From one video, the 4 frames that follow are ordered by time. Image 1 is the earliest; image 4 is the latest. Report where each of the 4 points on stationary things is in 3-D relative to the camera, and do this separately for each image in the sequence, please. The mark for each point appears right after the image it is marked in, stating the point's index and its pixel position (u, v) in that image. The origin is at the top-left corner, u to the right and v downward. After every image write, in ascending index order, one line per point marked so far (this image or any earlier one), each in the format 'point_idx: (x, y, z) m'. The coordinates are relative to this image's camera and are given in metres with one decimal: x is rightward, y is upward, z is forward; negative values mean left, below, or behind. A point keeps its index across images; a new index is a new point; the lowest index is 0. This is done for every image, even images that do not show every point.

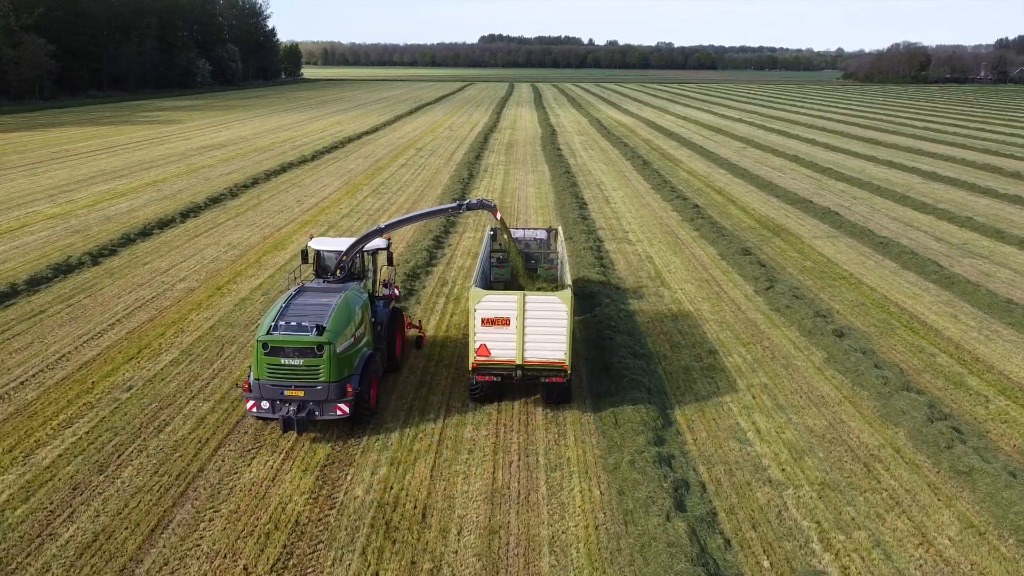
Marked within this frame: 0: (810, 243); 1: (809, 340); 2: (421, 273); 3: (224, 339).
0: (+7.1, +1.1, +19.2) m
1: (+4.6, -0.8, +12.5) m
2: (-1.8, +0.5, +17.6) m
3: (-4.5, -0.8, +12.4) m
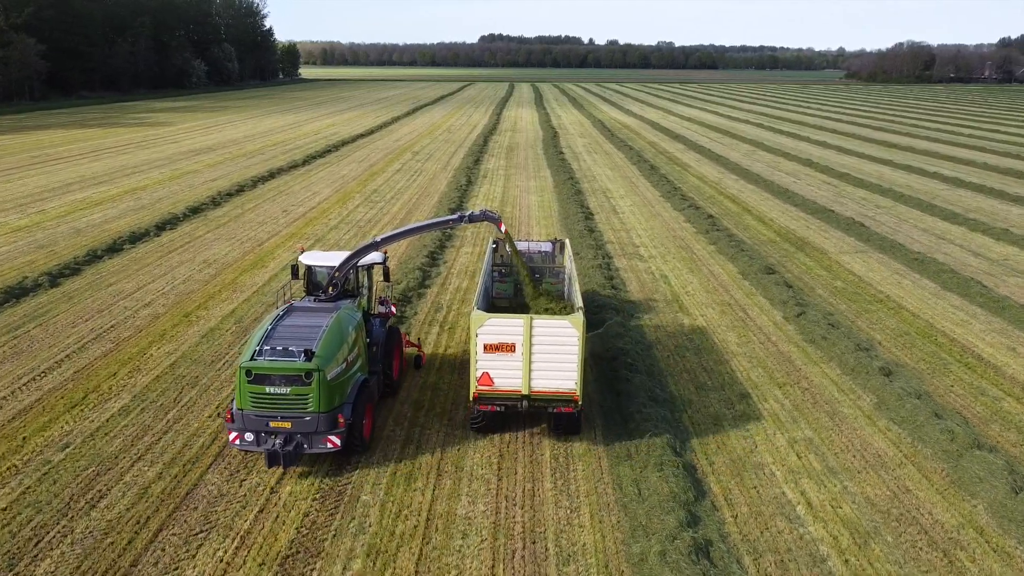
0: (+7.2, +0.6, +17.7) m
1: (+4.7, -1.3, +10.9) m
2: (-1.8, 0.0, +16.1) m
3: (-4.4, -1.2, +10.9) m
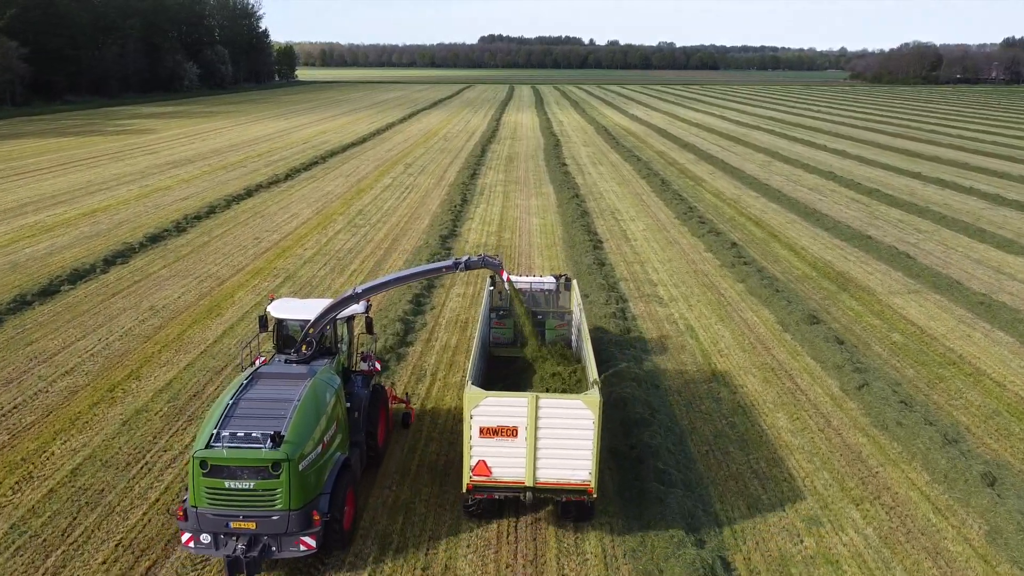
0: (+7.1, -0.3, +15.2) m
1: (+4.6, -2.2, +8.5) m
2: (-1.8, -0.9, +13.6) m
3: (-4.5, -2.2, +8.4) m
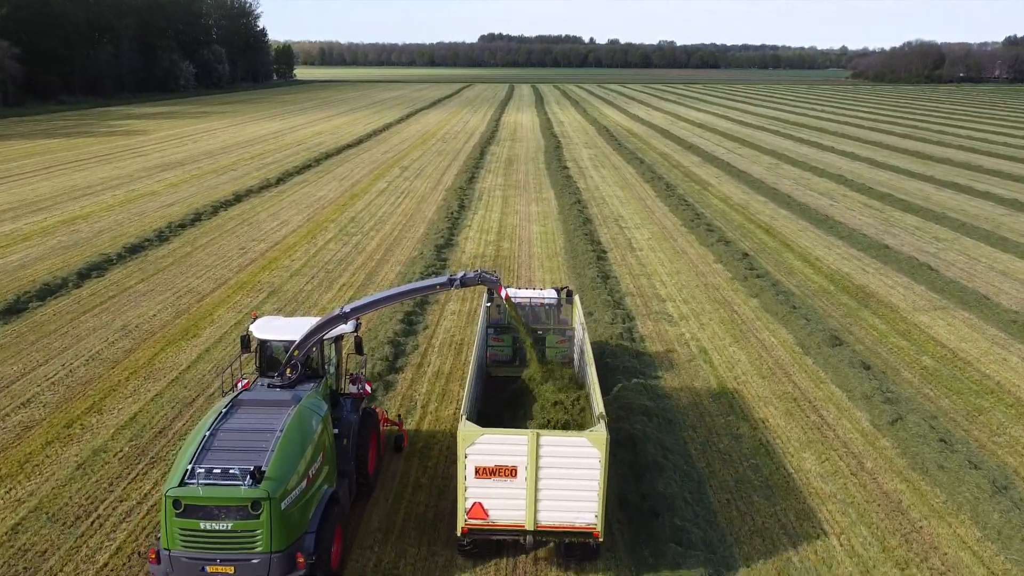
0: (+7.1, -0.6, +14.2) m
1: (+4.6, -2.5, +7.5) m
2: (-1.8, -1.2, +12.6) m
3: (-4.5, -2.5, +7.4) m
